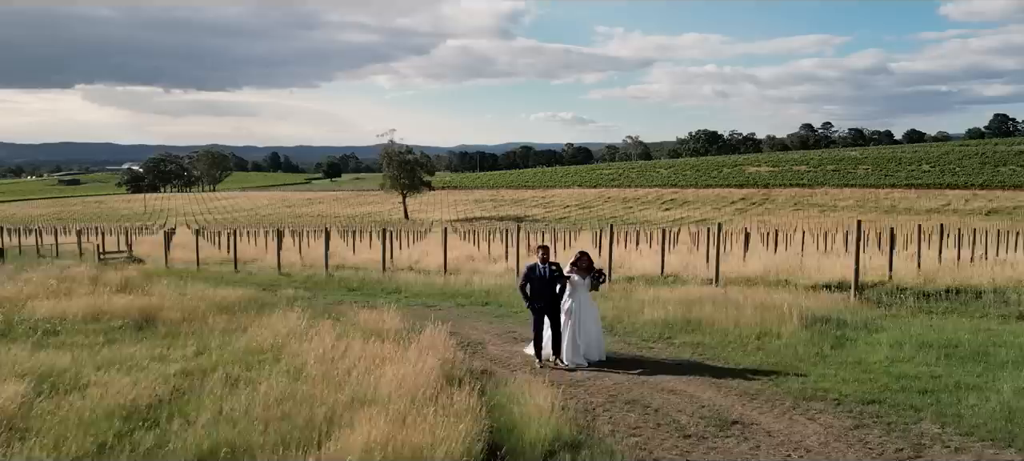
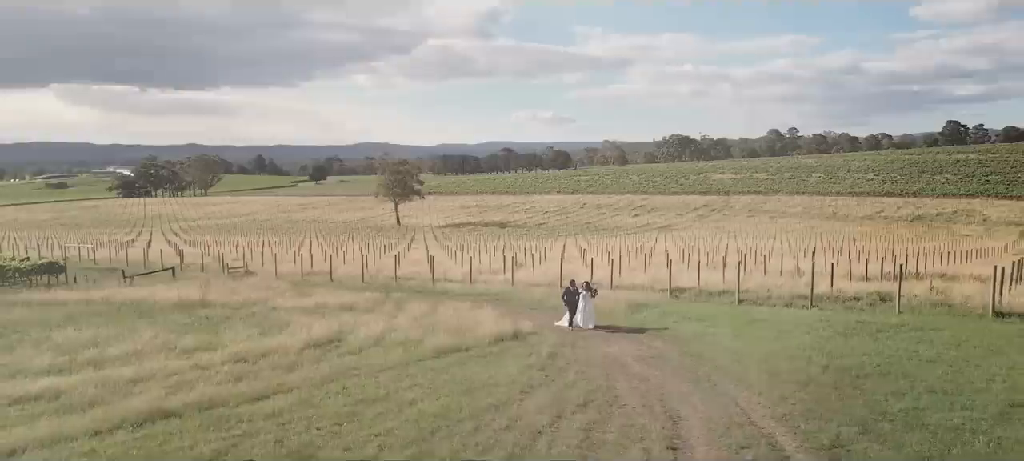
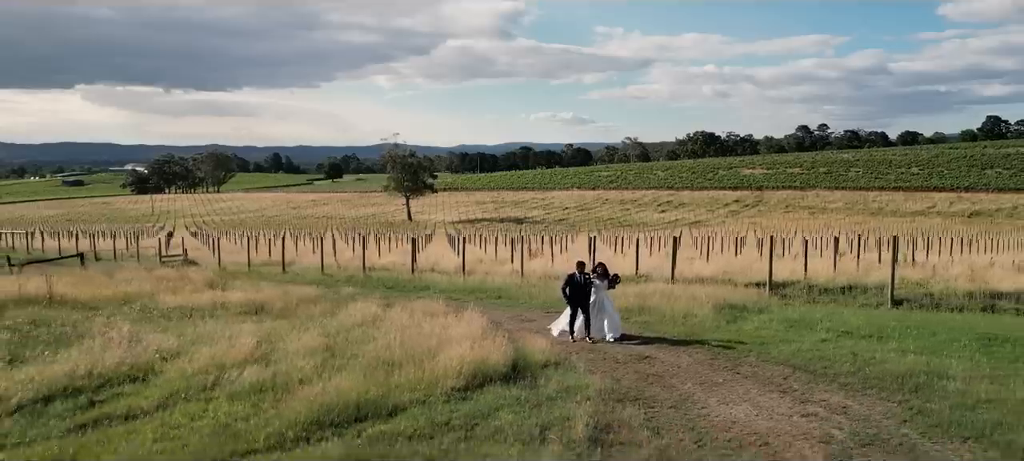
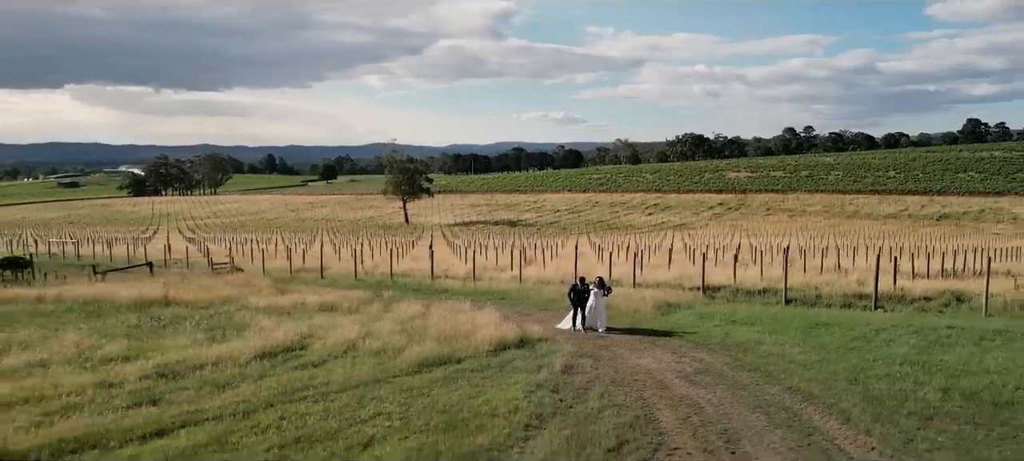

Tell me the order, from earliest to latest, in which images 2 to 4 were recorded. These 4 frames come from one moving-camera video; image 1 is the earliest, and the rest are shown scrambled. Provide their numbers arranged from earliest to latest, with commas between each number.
3, 4, 2
